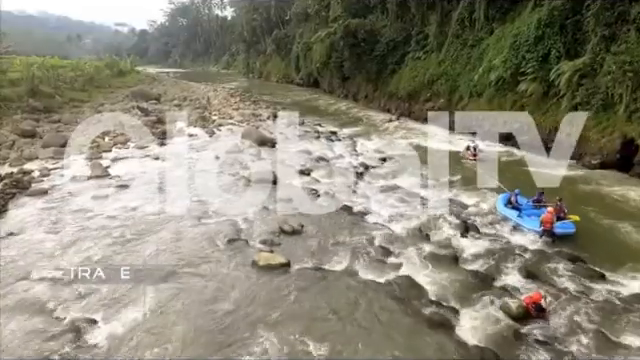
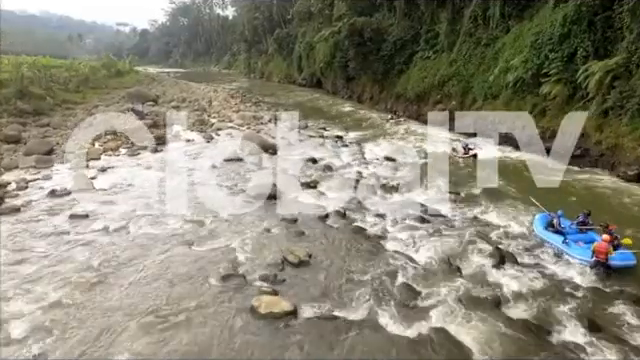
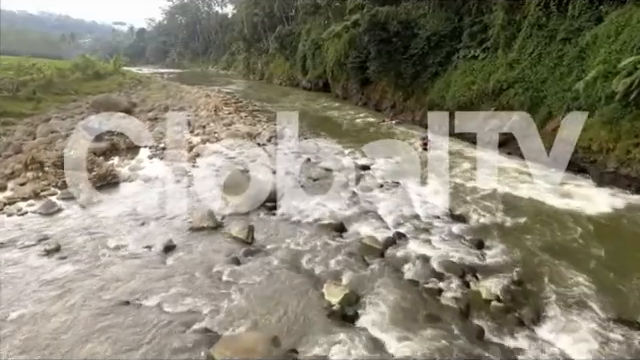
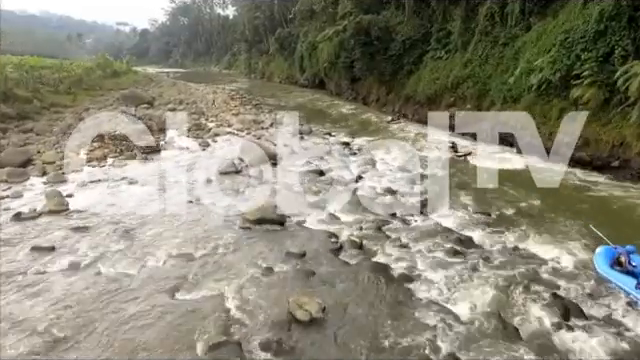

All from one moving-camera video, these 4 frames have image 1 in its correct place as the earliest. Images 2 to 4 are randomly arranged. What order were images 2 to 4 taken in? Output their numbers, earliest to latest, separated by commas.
2, 4, 3
